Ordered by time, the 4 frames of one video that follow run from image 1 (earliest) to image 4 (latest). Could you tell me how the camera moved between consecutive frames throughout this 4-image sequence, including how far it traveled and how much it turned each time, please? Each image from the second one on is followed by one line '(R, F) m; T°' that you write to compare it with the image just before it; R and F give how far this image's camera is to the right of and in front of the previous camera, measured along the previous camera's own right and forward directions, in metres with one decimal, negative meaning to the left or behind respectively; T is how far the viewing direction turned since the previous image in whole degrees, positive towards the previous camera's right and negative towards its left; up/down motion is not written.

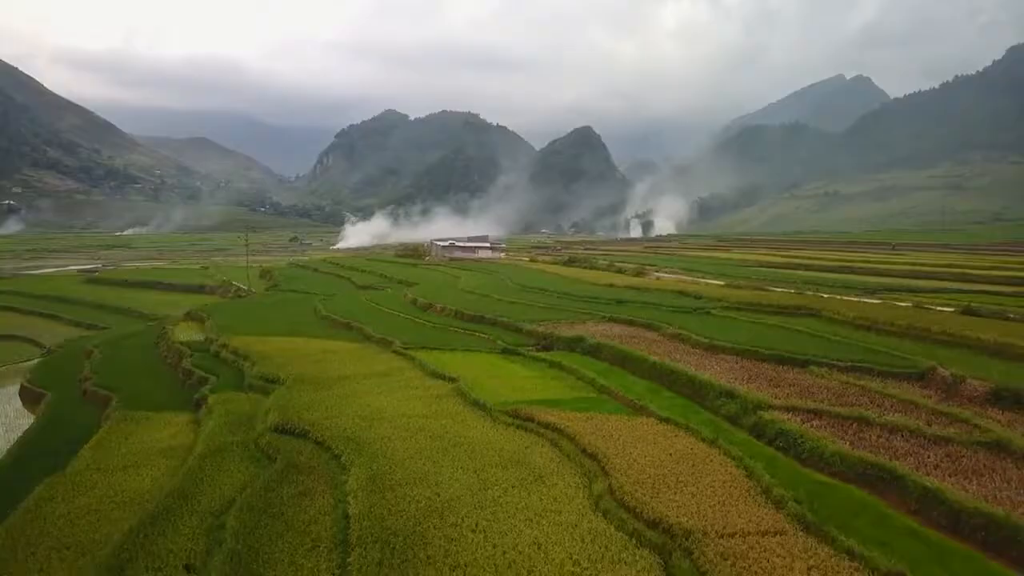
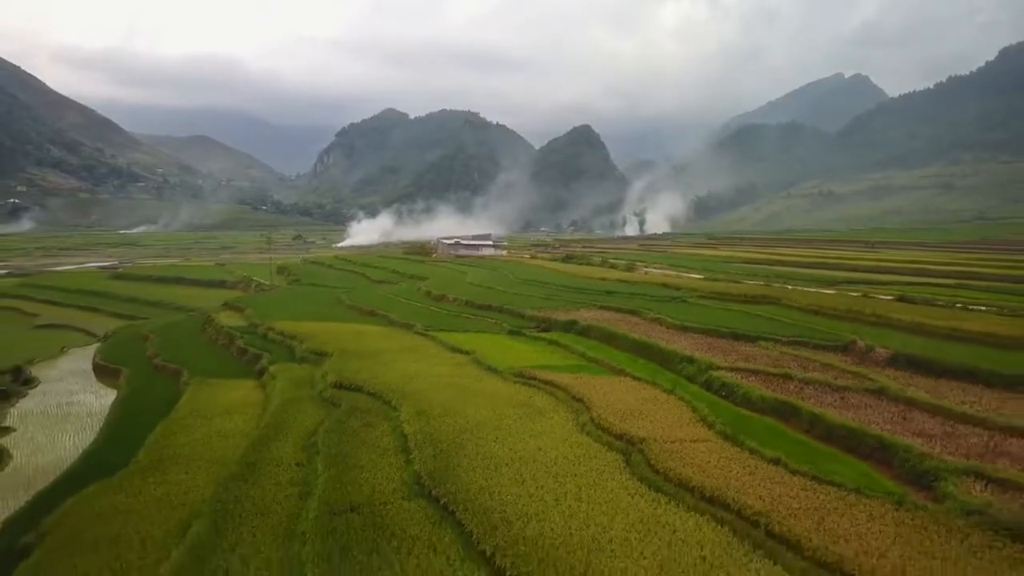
(-0.2, -5.1) m; 0°
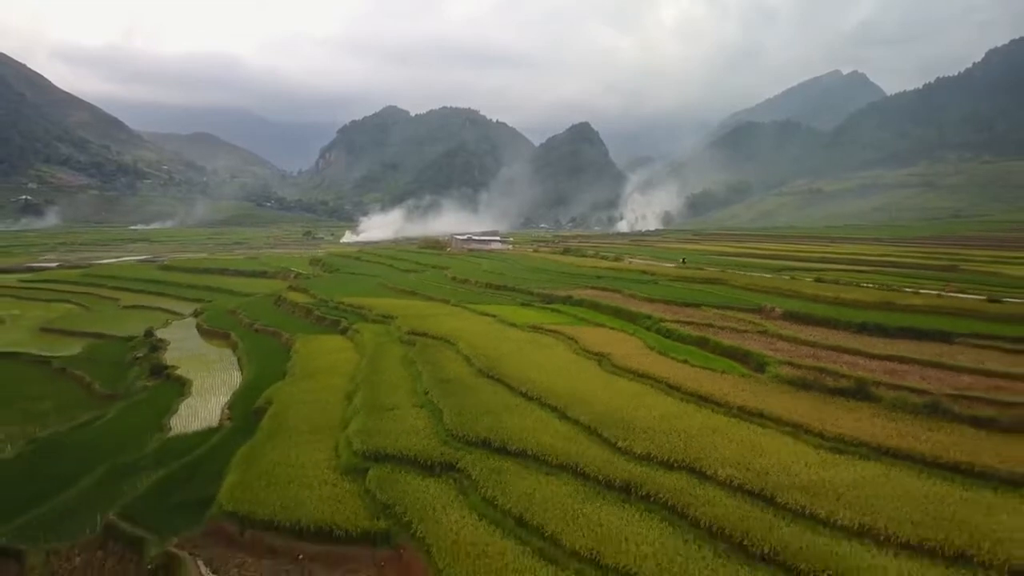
(-0.5, -11.0) m; 0°
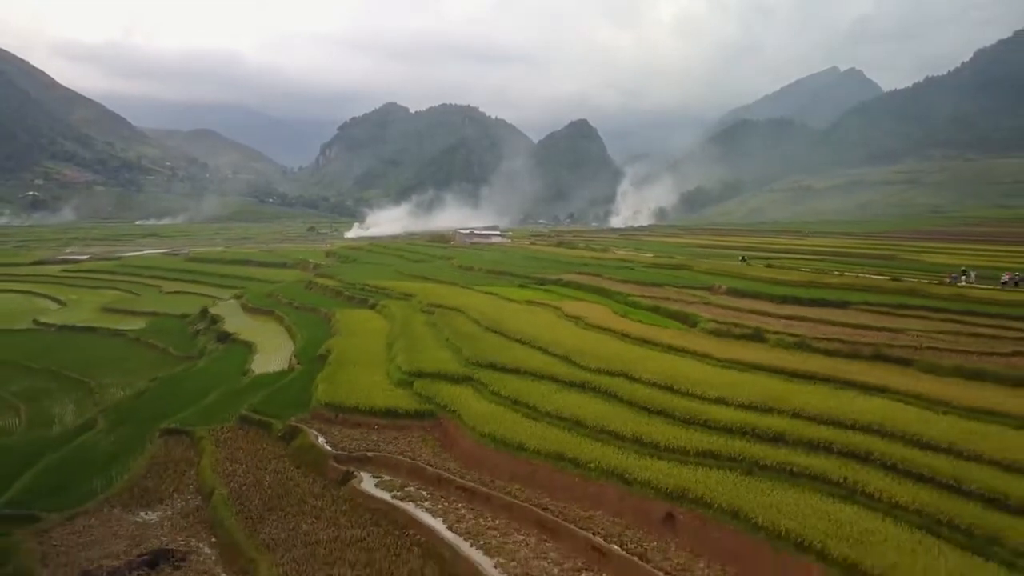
(0.0, -8.5) m; 0°
